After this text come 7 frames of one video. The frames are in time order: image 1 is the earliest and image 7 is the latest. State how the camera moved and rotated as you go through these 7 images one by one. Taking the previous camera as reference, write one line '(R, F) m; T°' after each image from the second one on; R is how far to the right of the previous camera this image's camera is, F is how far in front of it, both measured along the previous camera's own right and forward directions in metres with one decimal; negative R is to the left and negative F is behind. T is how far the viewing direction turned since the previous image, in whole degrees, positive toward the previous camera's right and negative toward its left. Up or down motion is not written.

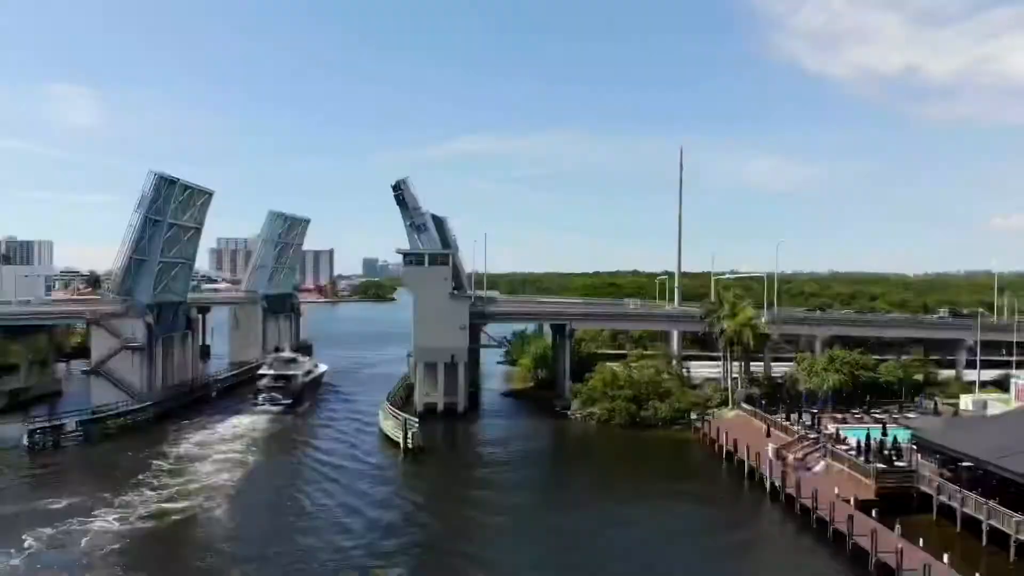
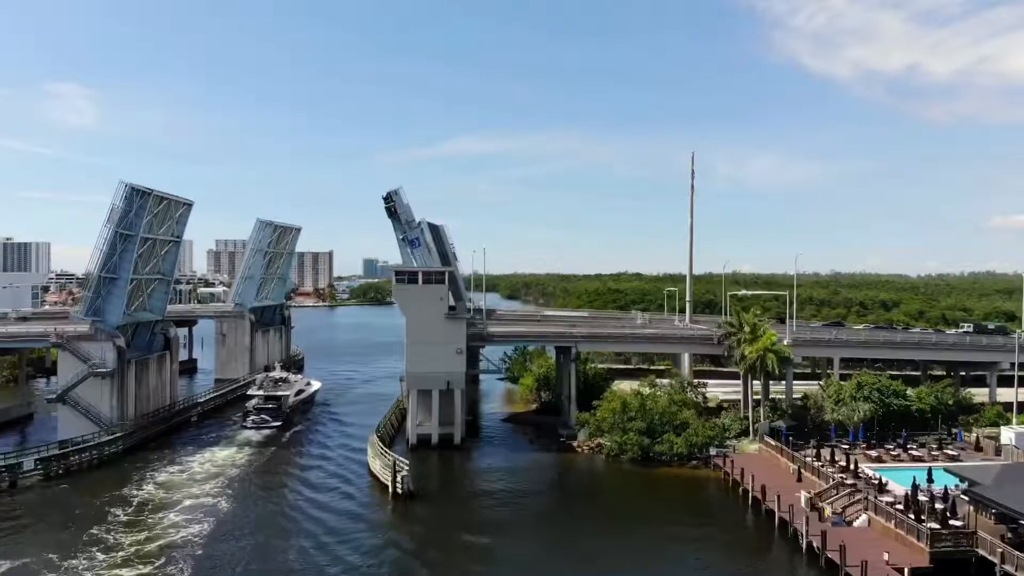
(0.0, +2.9) m; 0°
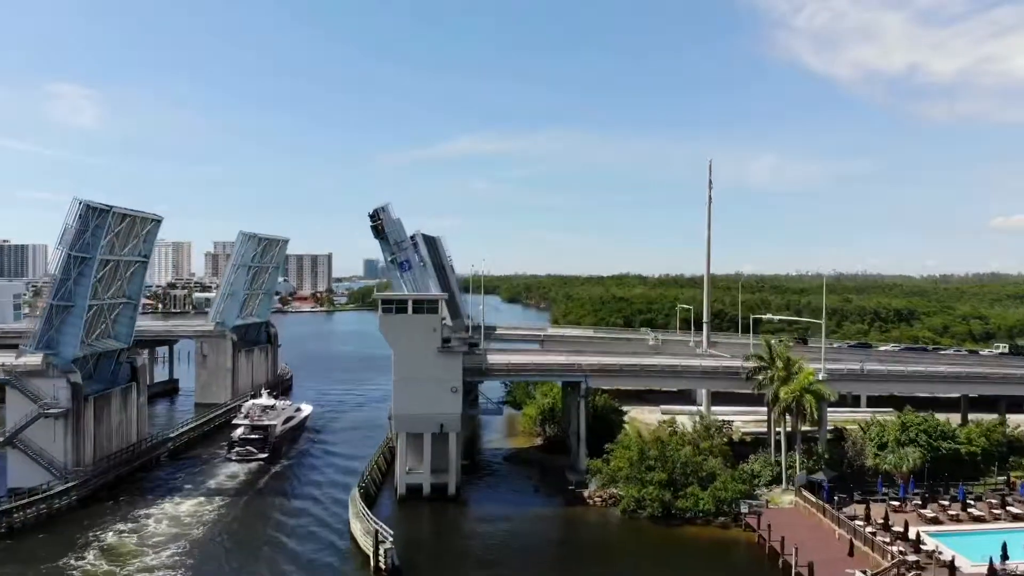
(0.0, +3.7) m; 0°
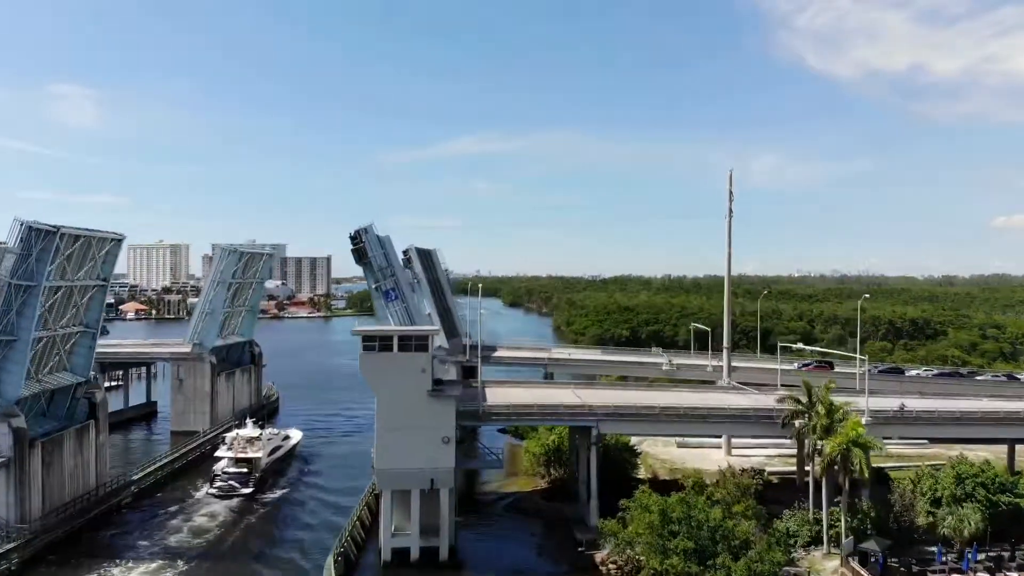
(0.0, +3.7) m; 0°
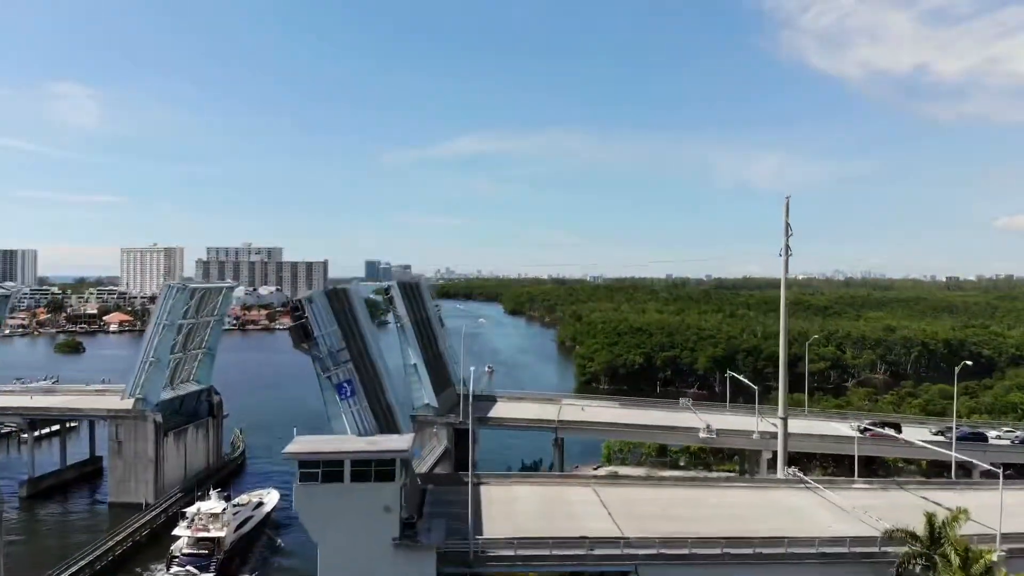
(-0.1, +7.5) m; 0°
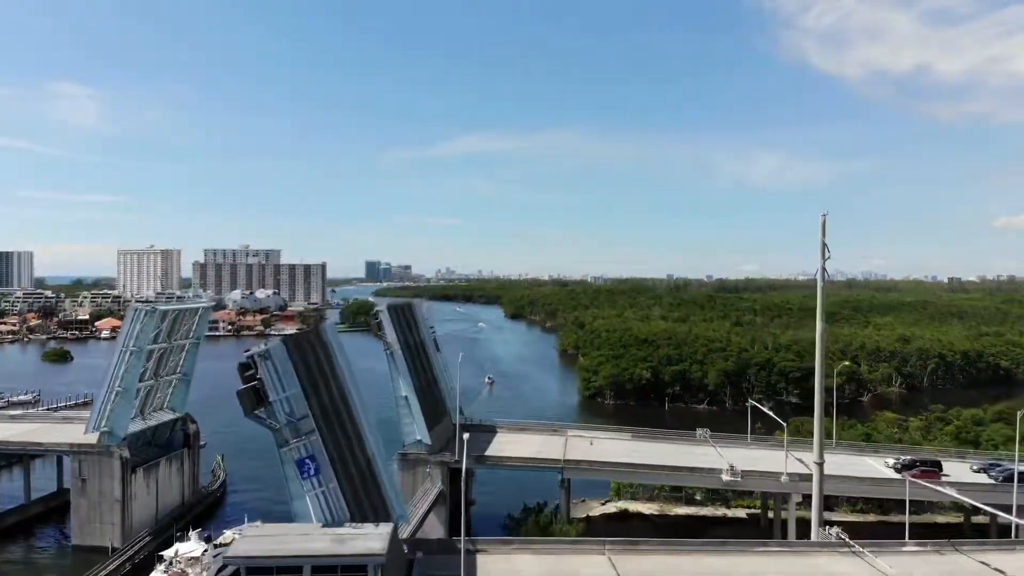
(0.0, +3.5) m; 0°
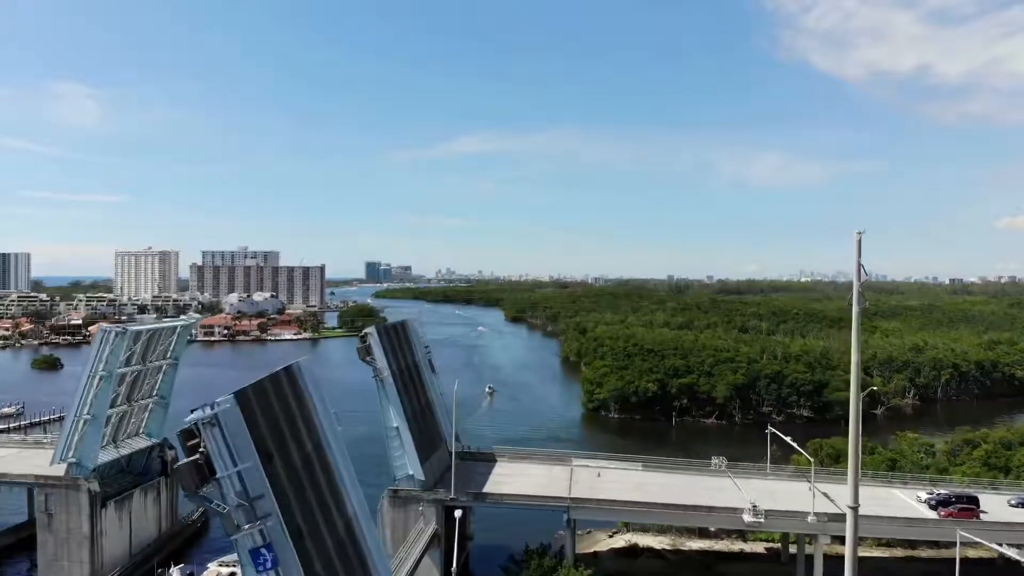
(0.0, +2.7) m; 0°
